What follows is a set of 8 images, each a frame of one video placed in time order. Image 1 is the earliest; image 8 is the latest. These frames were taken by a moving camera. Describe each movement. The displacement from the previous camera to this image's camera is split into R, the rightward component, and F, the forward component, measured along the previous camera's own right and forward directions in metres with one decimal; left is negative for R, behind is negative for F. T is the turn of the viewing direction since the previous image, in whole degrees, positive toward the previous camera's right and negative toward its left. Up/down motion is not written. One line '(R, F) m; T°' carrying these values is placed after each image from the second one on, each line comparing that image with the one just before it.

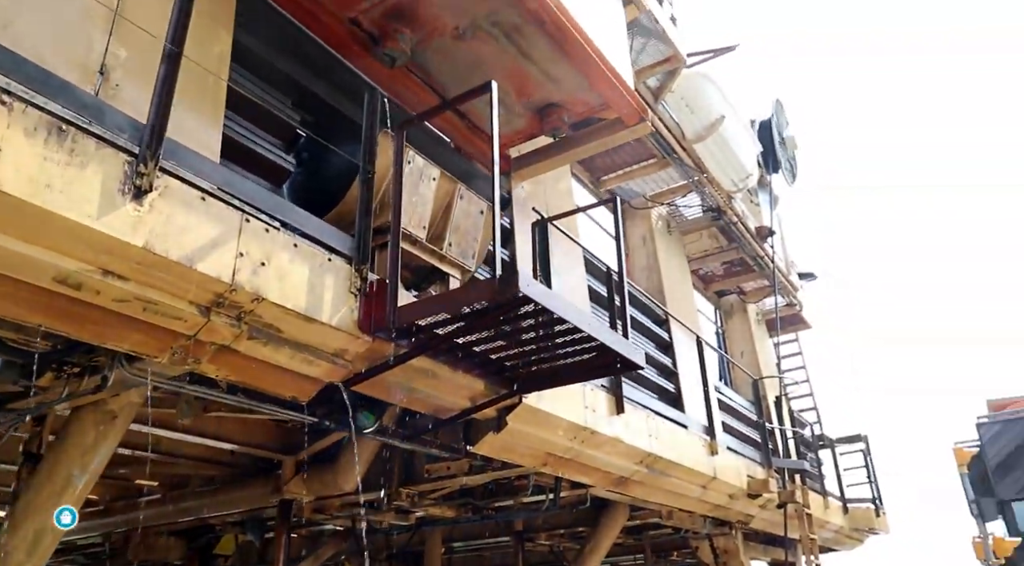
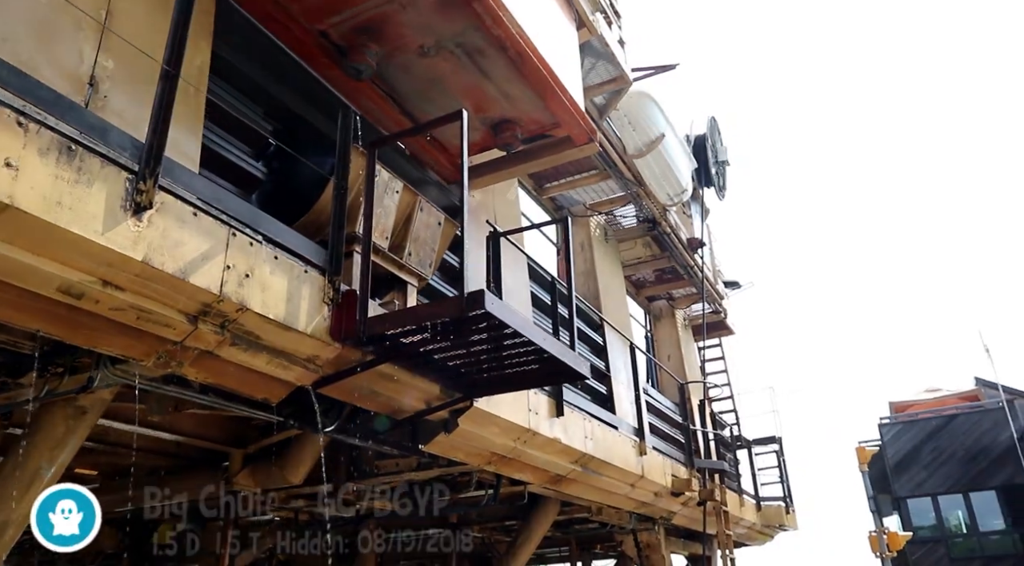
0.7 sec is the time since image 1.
(-0.2, -0.3) m; +5°
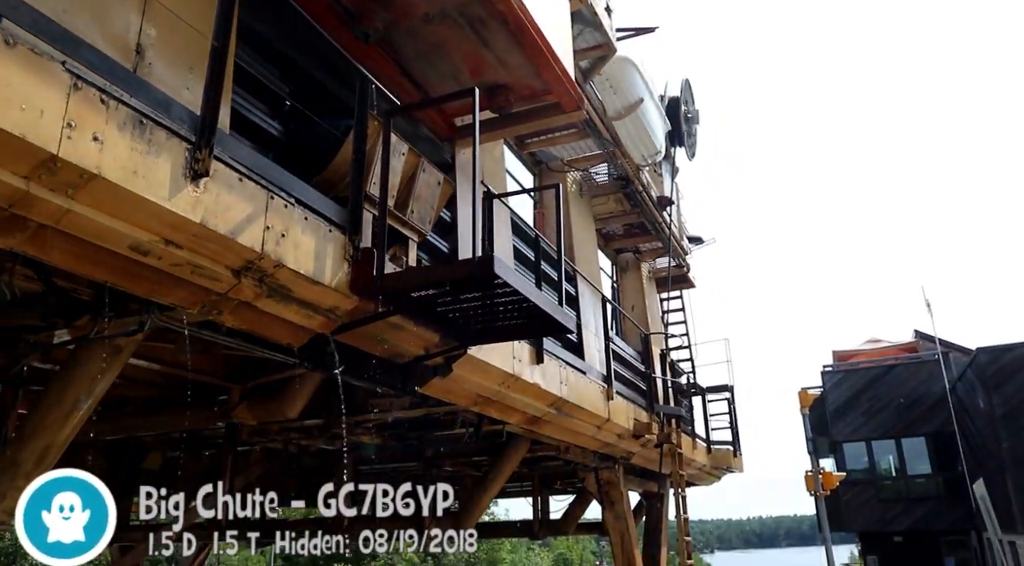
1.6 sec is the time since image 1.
(-0.2, -0.4) m; +3°
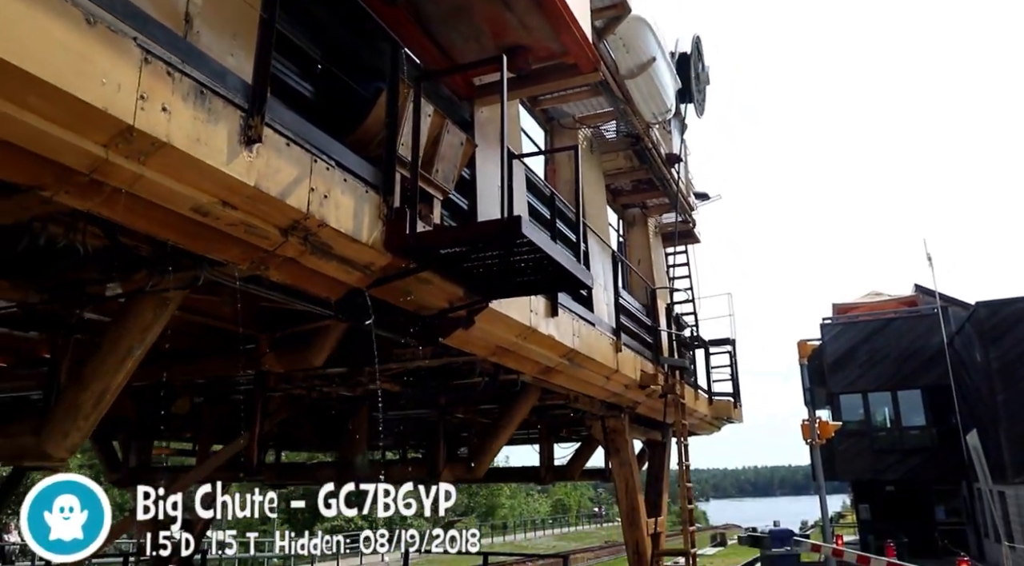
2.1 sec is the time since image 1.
(-0.1, -0.3) m; 0°
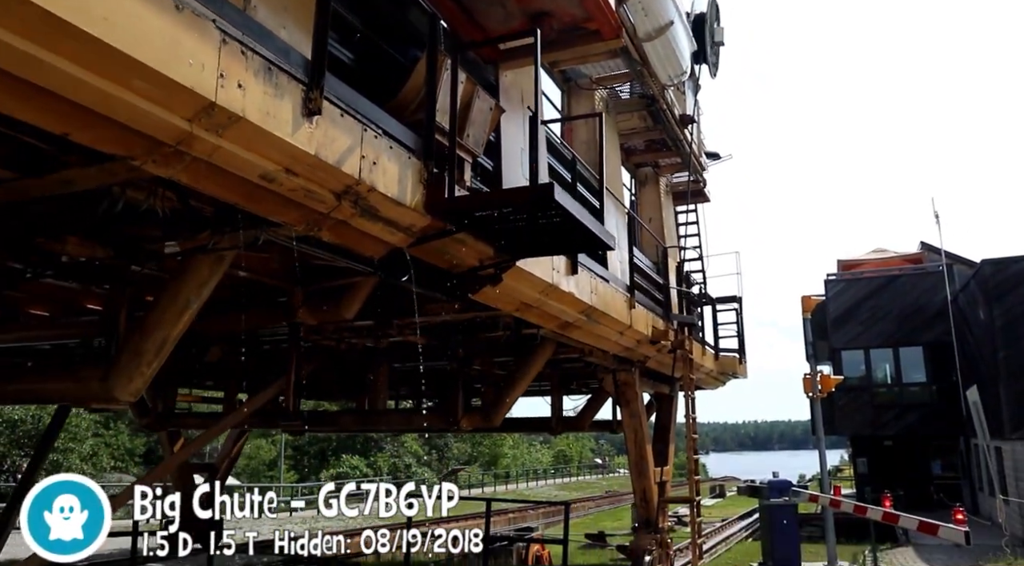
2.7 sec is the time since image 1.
(-0.2, -0.3) m; 0°
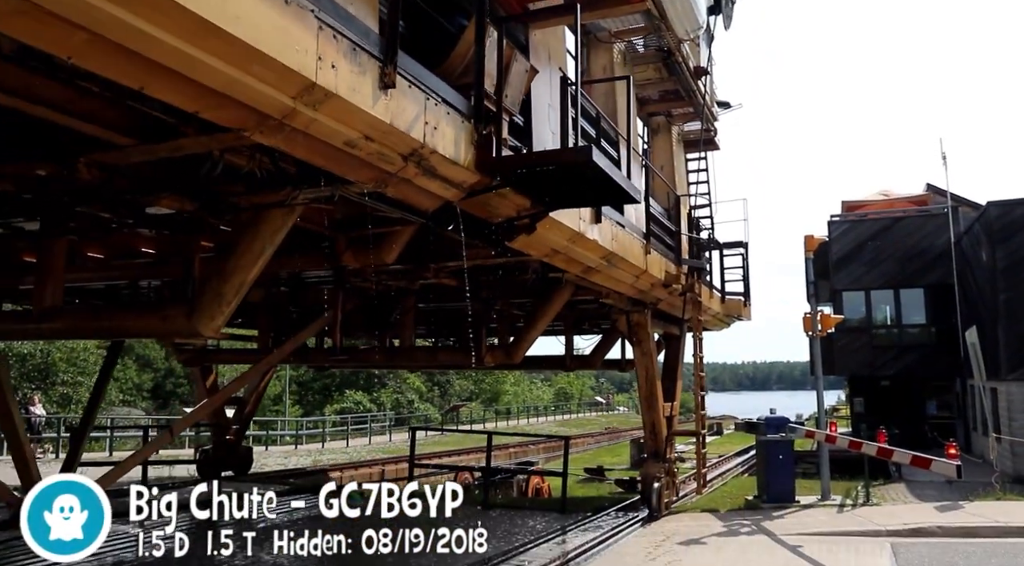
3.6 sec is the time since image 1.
(-0.2, -0.6) m; 0°
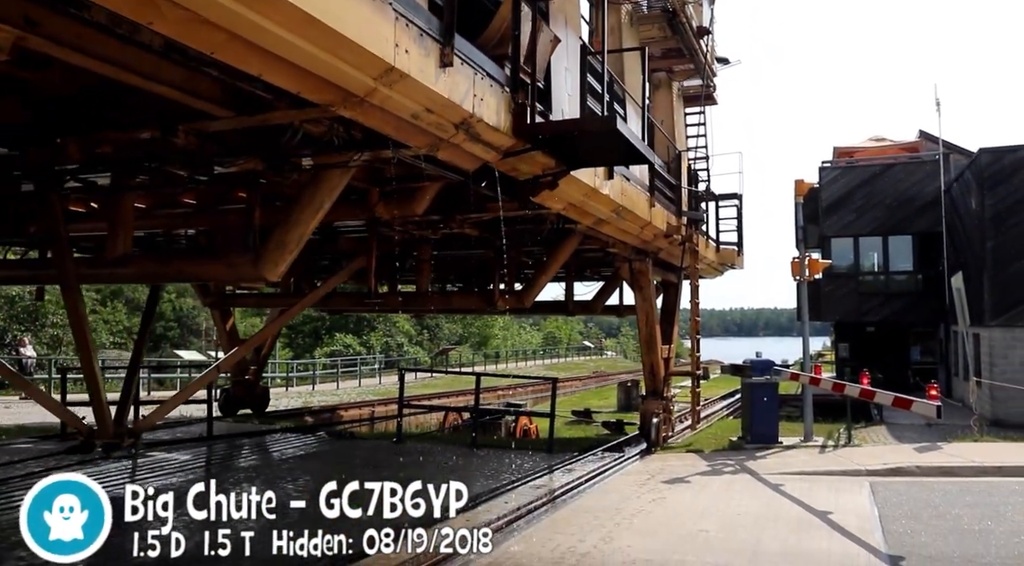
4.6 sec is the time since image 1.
(-0.3, -0.7) m; +1°
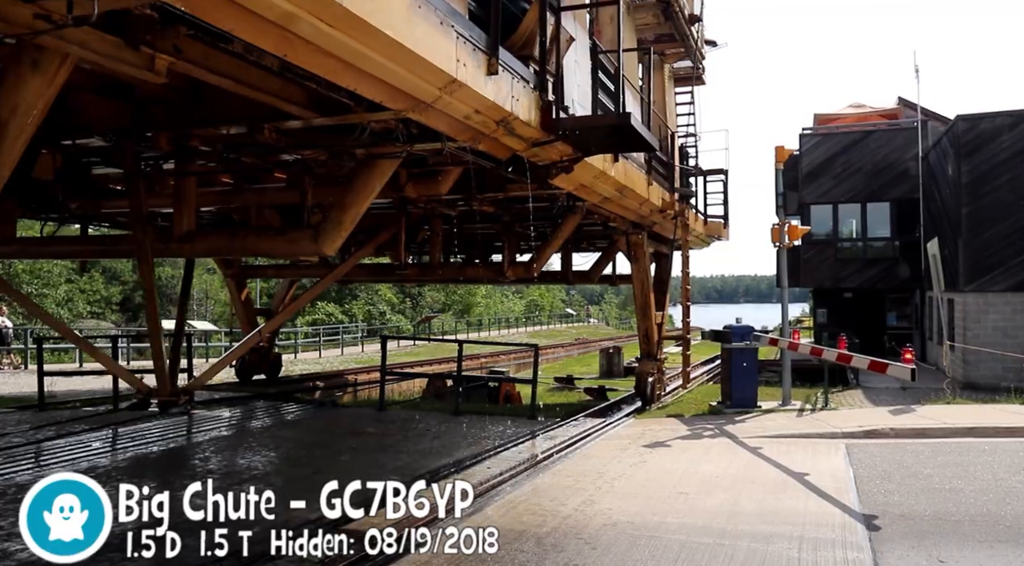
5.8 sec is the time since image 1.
(-0.4, -0.9) m; +1°
